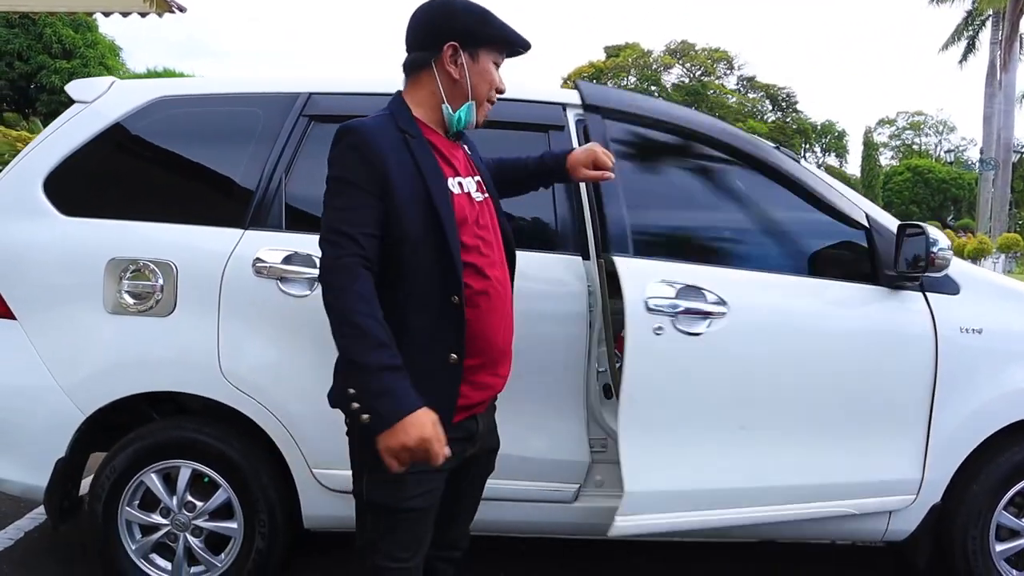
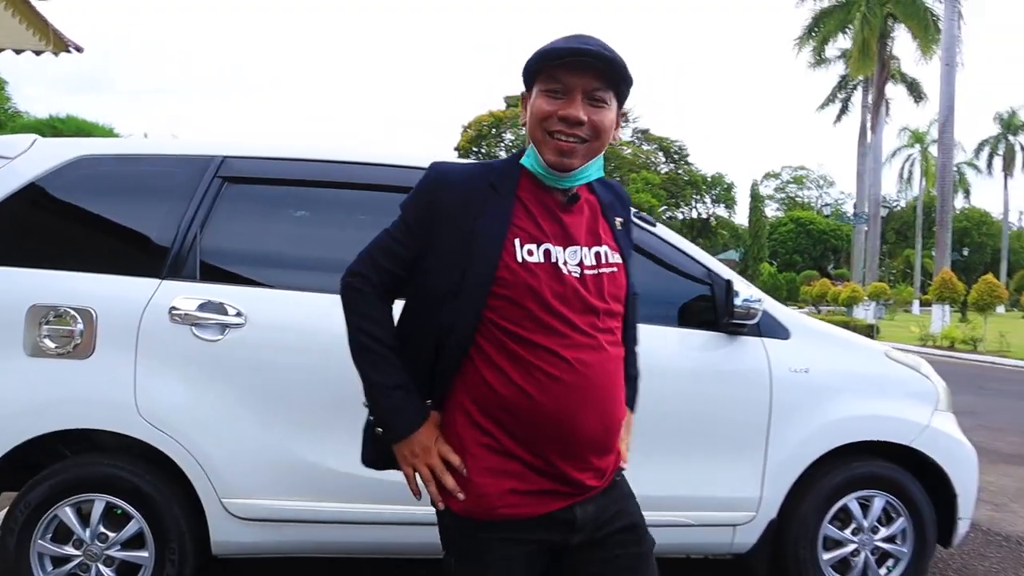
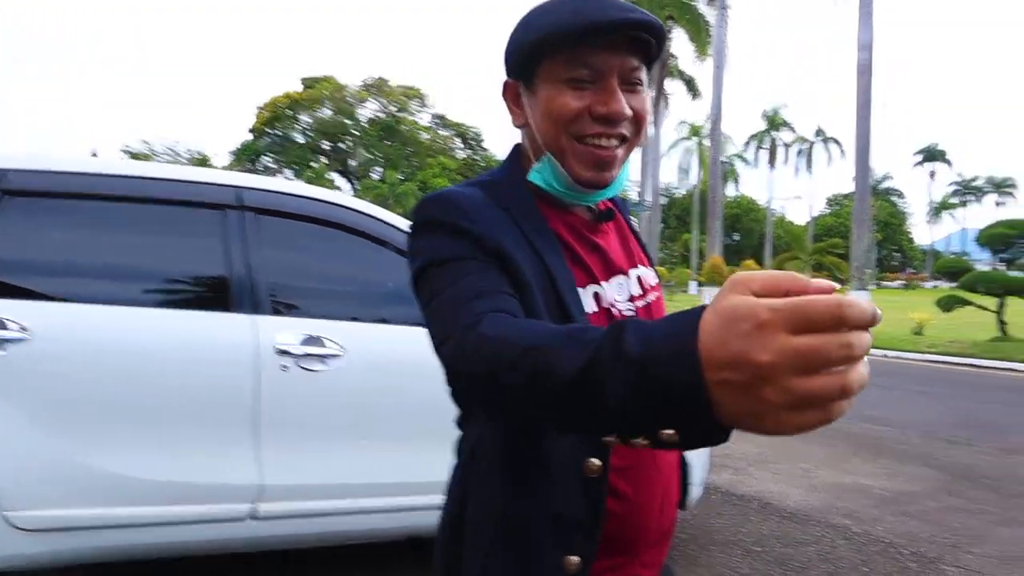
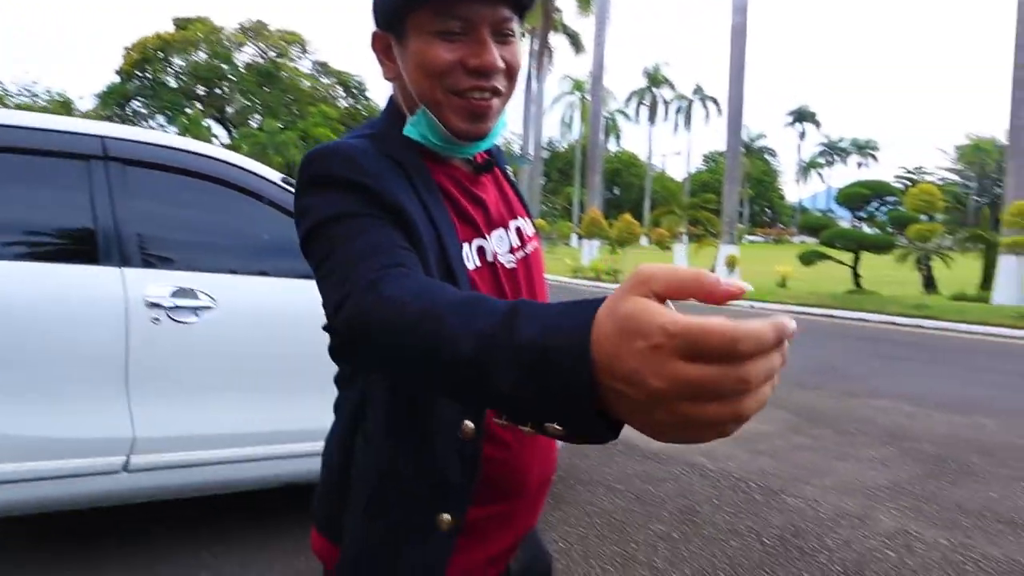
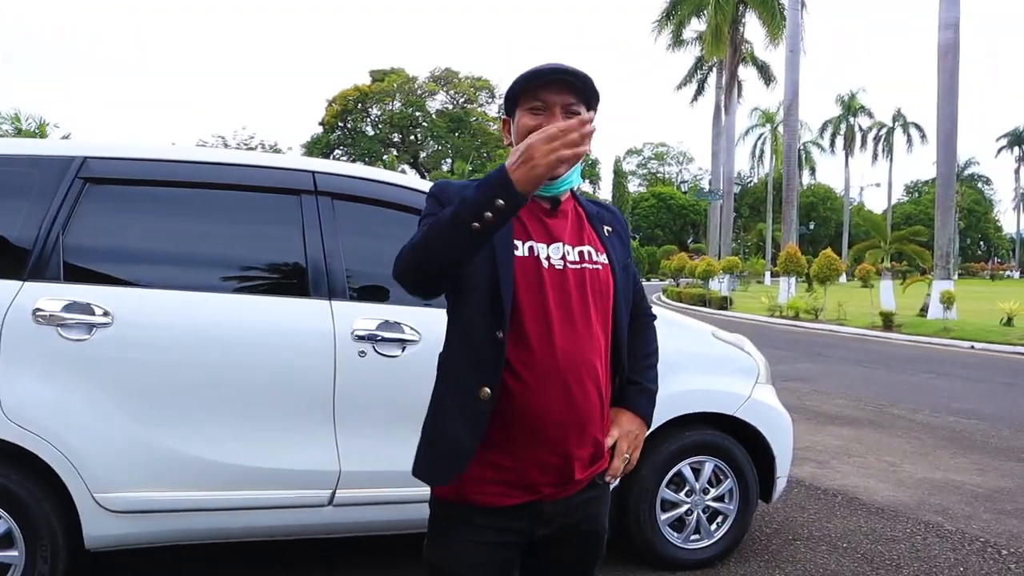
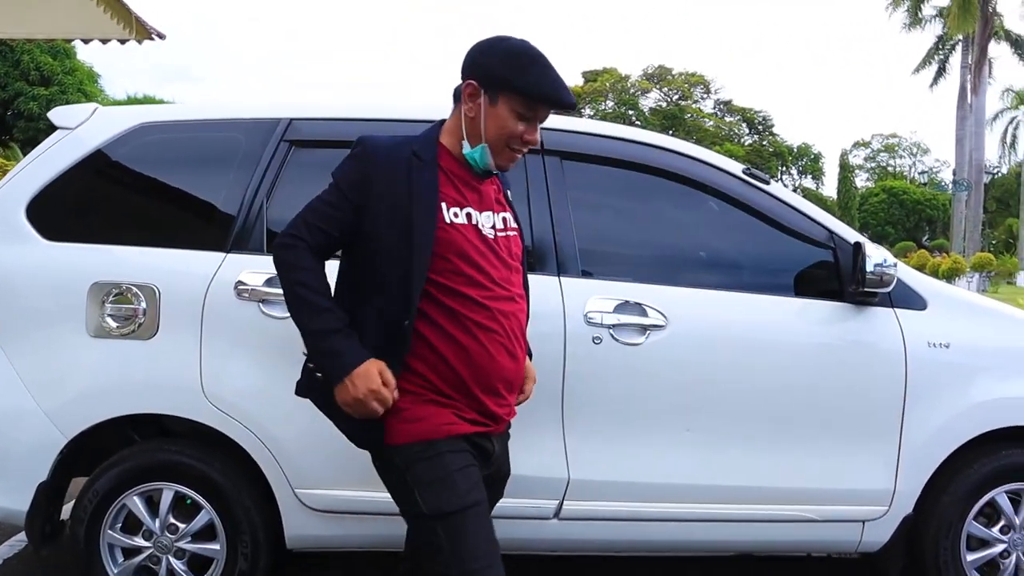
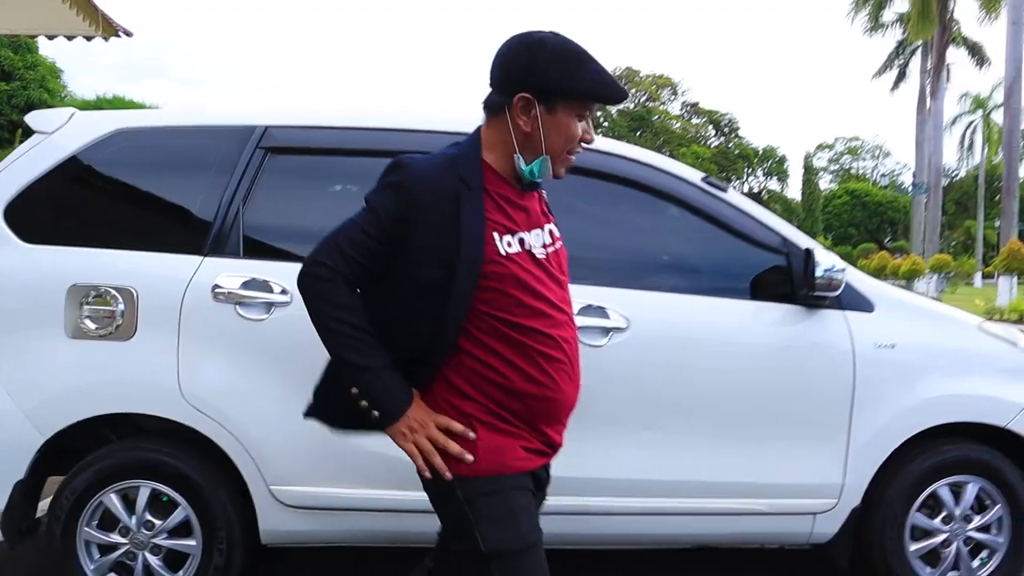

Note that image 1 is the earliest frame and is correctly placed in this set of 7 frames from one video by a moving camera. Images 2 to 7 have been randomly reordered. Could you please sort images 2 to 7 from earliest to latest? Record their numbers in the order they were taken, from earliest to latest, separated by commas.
6, 7, 2, 5, 3, 4
